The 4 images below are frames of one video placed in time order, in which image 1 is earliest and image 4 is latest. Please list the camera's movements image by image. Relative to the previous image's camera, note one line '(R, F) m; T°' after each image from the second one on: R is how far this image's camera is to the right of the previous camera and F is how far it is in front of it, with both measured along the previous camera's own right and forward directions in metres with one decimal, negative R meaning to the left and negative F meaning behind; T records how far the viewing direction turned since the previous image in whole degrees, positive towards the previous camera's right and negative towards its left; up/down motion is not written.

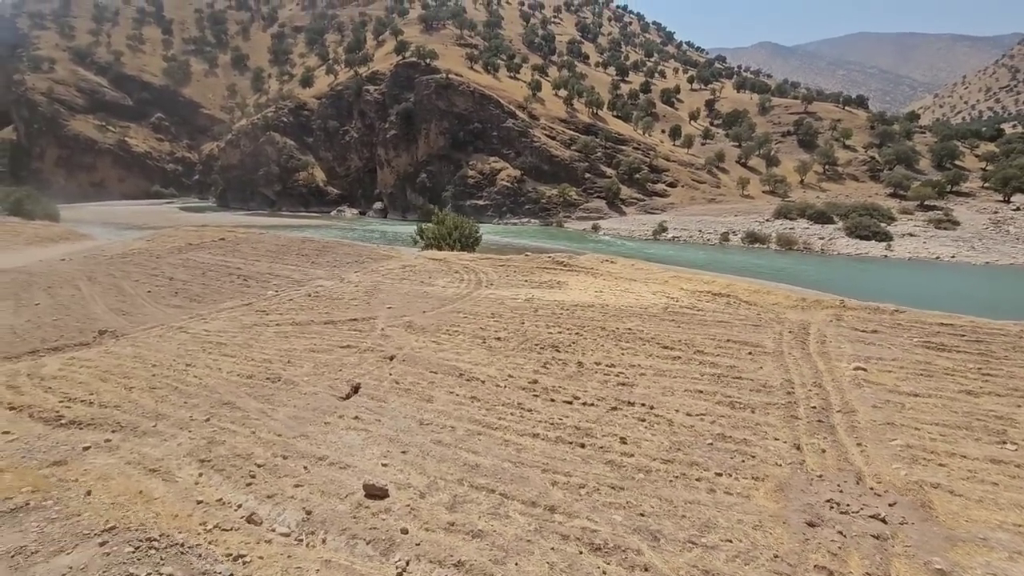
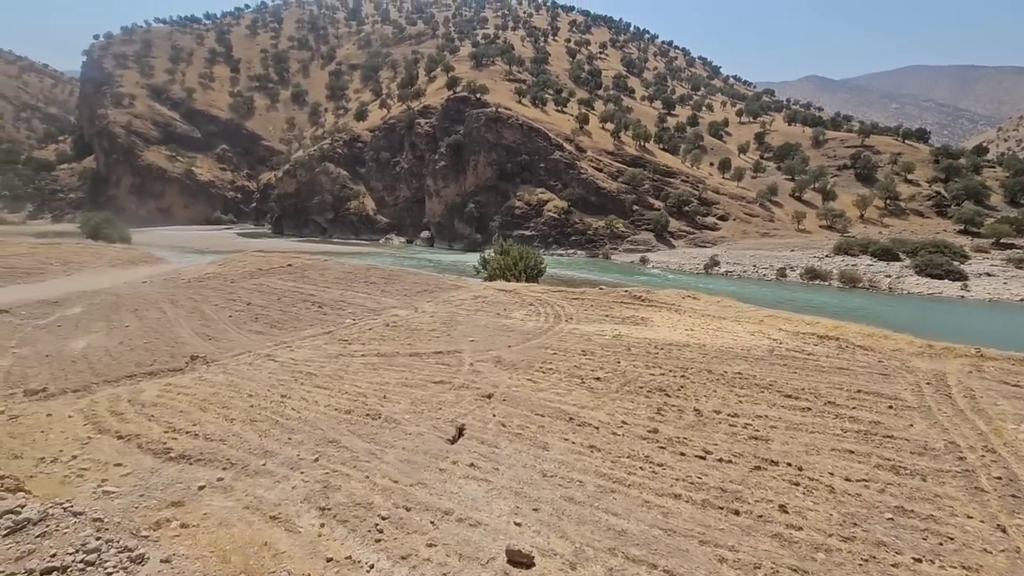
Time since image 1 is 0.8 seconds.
(-1.1, +0.5) m; -4°
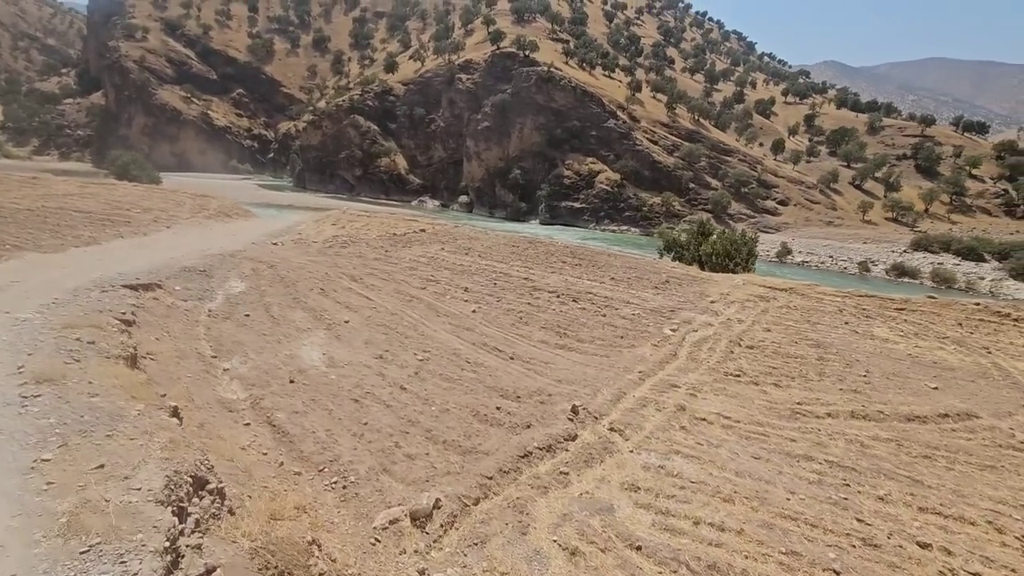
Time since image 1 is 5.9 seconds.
(-7.0, +4.4) m; +1°
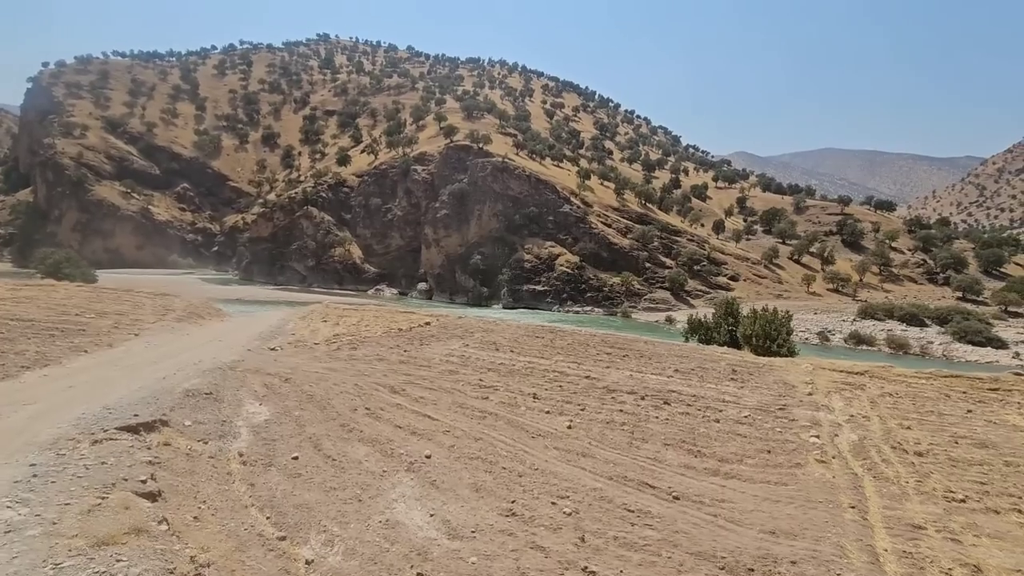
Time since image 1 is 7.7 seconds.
(-2.3, +1.7) m; +6°
